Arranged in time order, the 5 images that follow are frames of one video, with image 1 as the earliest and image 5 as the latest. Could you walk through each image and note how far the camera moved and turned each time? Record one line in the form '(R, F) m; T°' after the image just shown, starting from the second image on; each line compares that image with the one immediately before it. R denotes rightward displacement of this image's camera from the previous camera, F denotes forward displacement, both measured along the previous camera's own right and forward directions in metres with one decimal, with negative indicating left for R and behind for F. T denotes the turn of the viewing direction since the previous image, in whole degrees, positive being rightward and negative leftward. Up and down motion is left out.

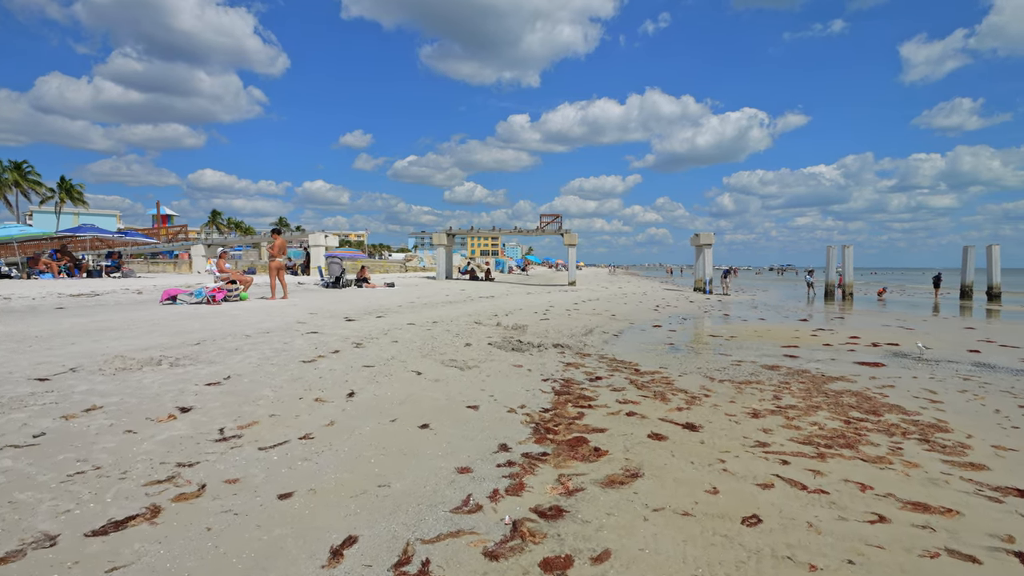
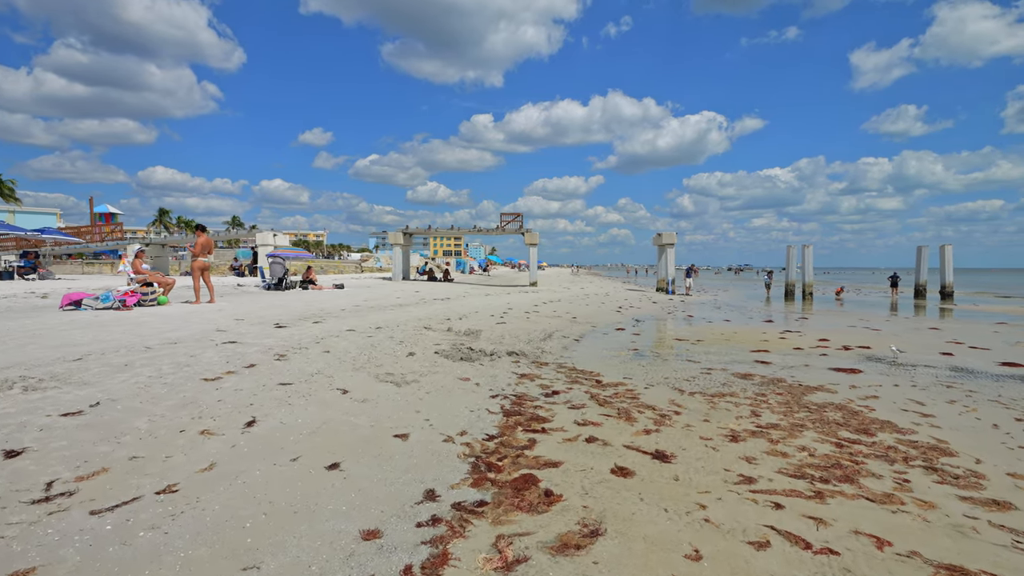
(+0.2, +0.9) m; +4°
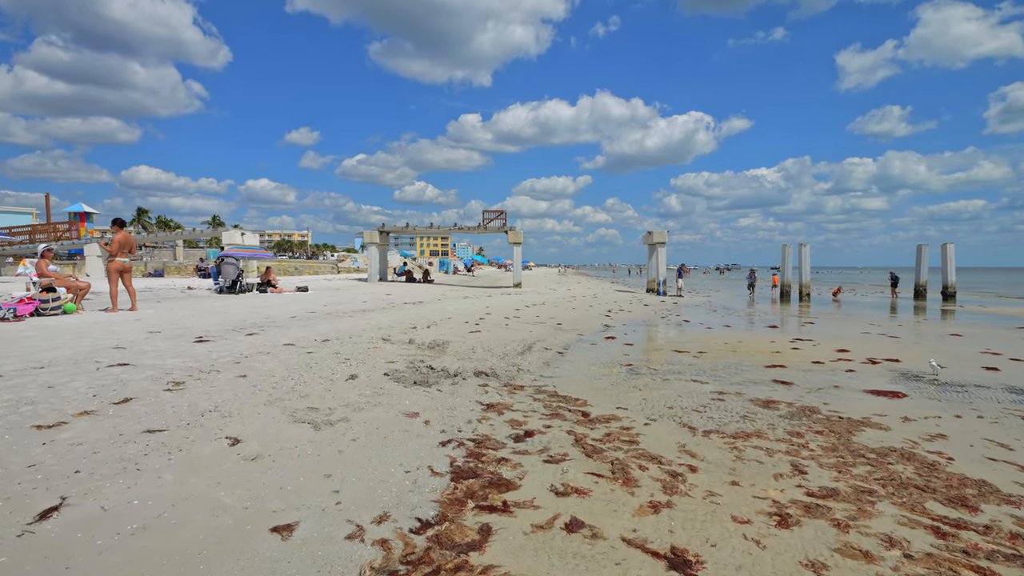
(+0.2, +1.6) m; +1°
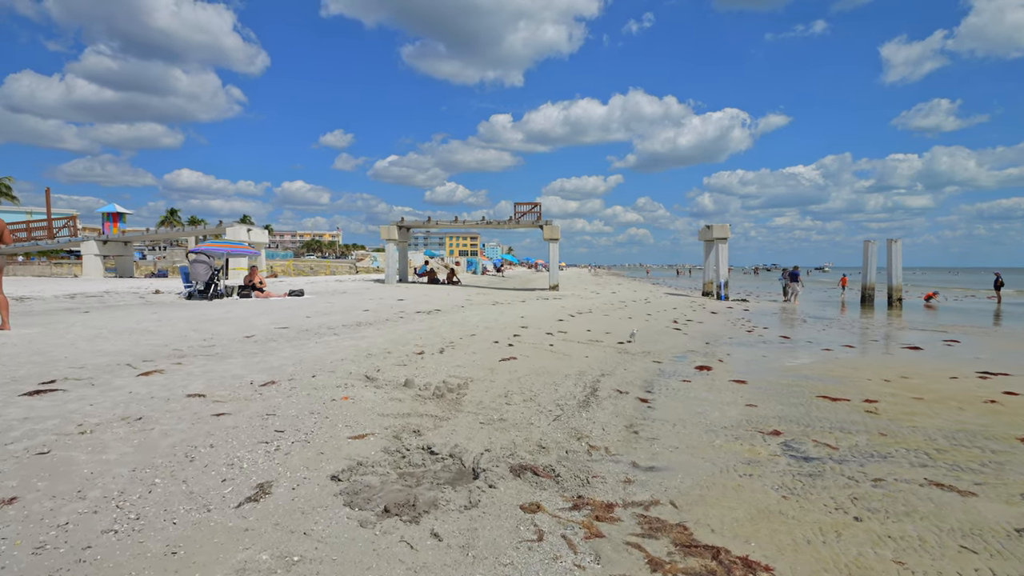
(-0.3, +3.4) m; -3°
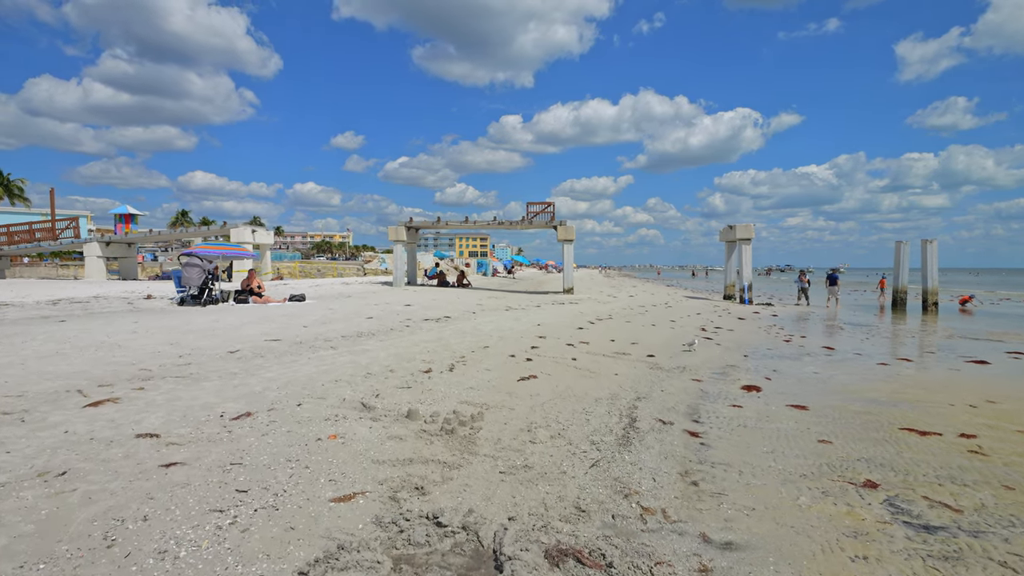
(-0.1, +1.0) m; -1°
